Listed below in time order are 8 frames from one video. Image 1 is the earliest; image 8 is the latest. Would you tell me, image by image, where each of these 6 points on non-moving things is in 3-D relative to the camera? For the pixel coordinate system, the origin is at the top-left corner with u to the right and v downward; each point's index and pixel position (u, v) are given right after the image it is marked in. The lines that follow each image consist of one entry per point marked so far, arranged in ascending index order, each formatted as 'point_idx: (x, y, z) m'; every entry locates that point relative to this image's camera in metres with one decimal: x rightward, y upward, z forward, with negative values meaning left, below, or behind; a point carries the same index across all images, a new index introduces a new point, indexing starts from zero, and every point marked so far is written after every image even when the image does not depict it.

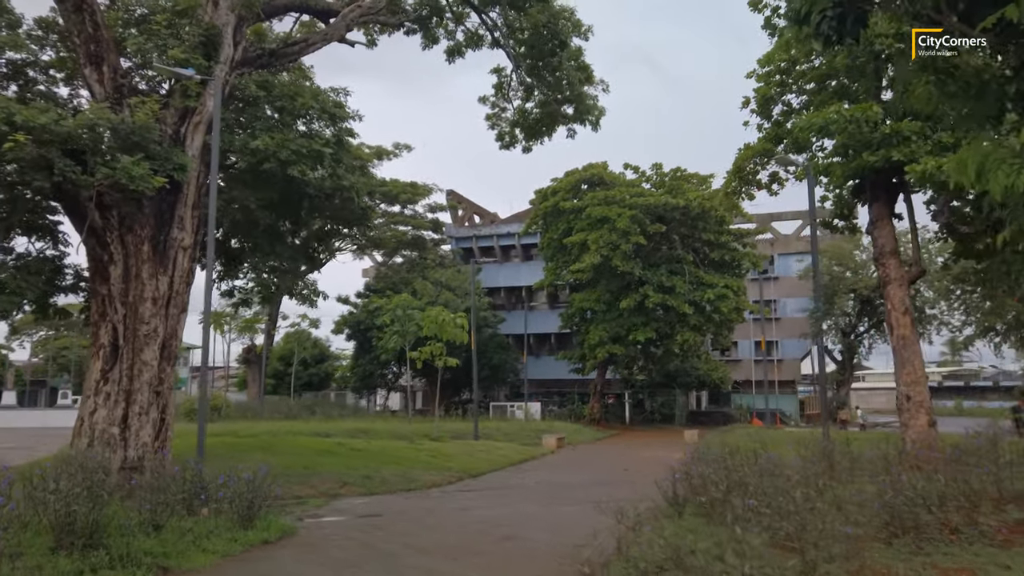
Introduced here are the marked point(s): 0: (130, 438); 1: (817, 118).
0: (-5.6, -2.2, +11.3) m
1: (+6.3, +3.5, +15.9) m
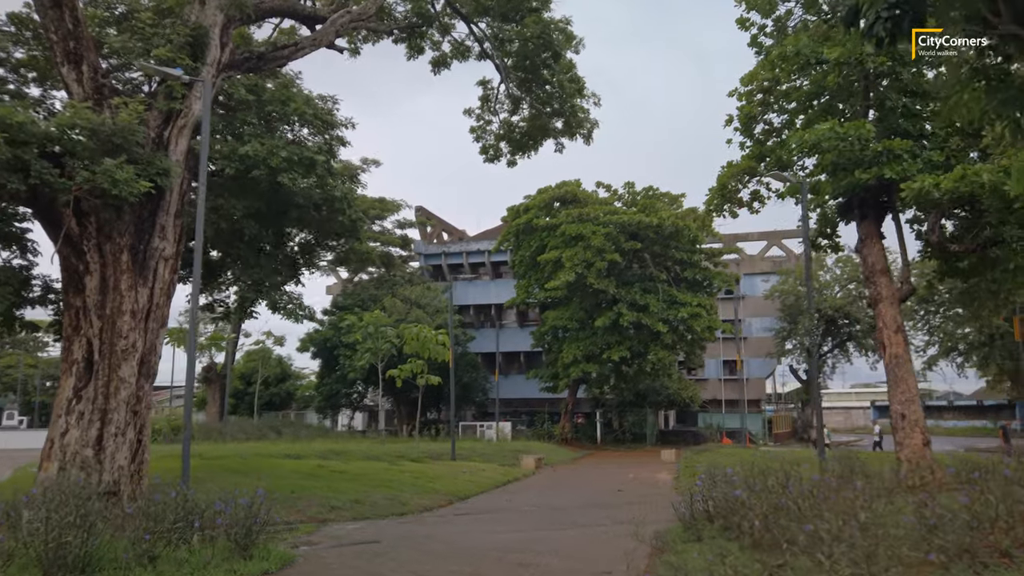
0: (-5.5, -2.4, +10.5) m
1: (+6.1, +3.1, +15.8) m
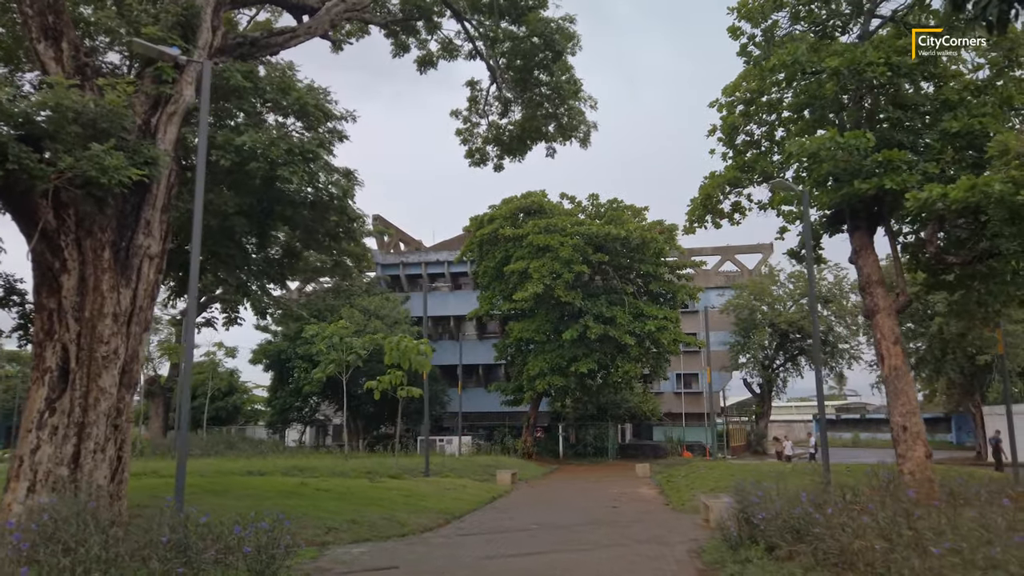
0: (-5.3, -2.4, +9.5) m
1: (+6.0, +2.9, +15.7) m
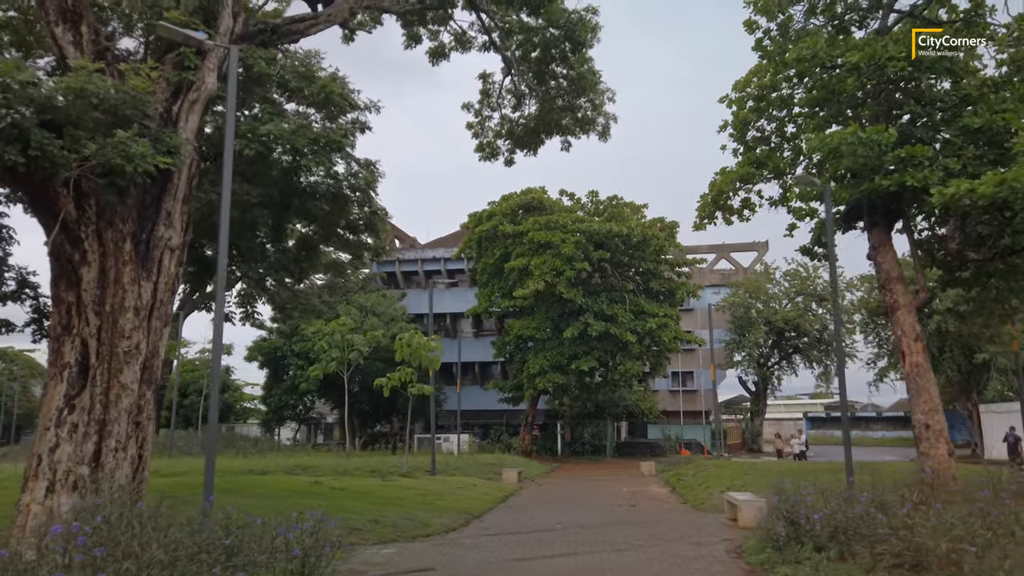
0: (-4.8, -2.3, +9.1) m
1: (+6.3, +3.0, +15.5) m
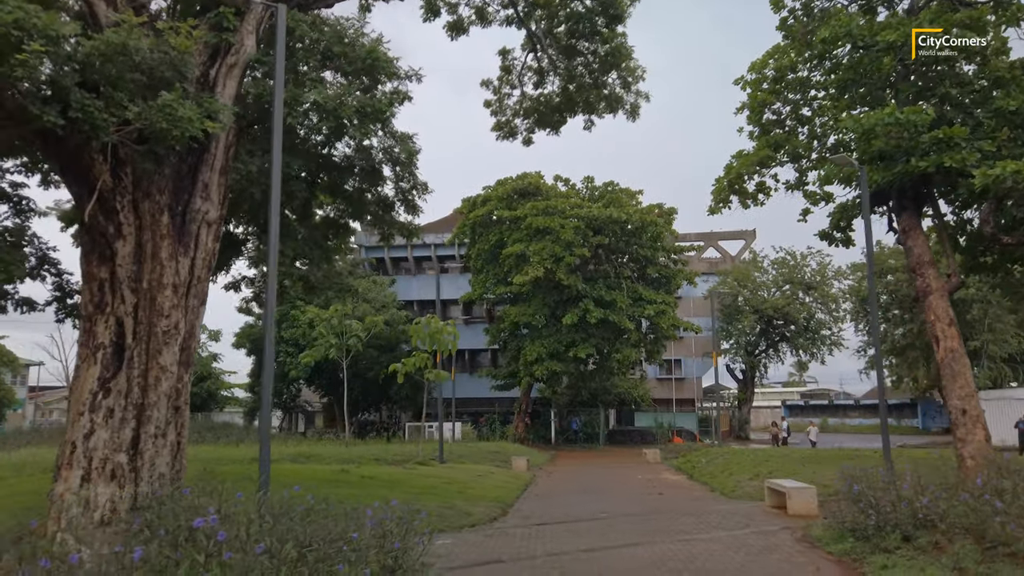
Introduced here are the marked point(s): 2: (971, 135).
0: (-4.1, -2.0, +8.5) m
1: (+6.9, +3.3, +15.2) m
2: (+9.1, +3.0, +15.4) m
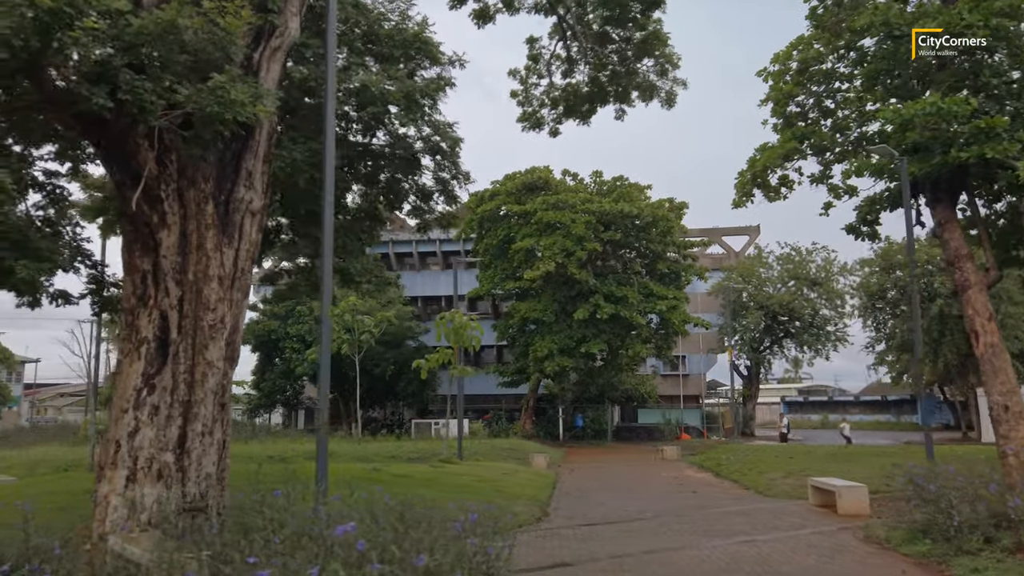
0: (-3.4, -1.9, +8.2) m
1: (+7.5, +3.4, +14.9) m
2: (+9.7, +3.1, +15.2) m
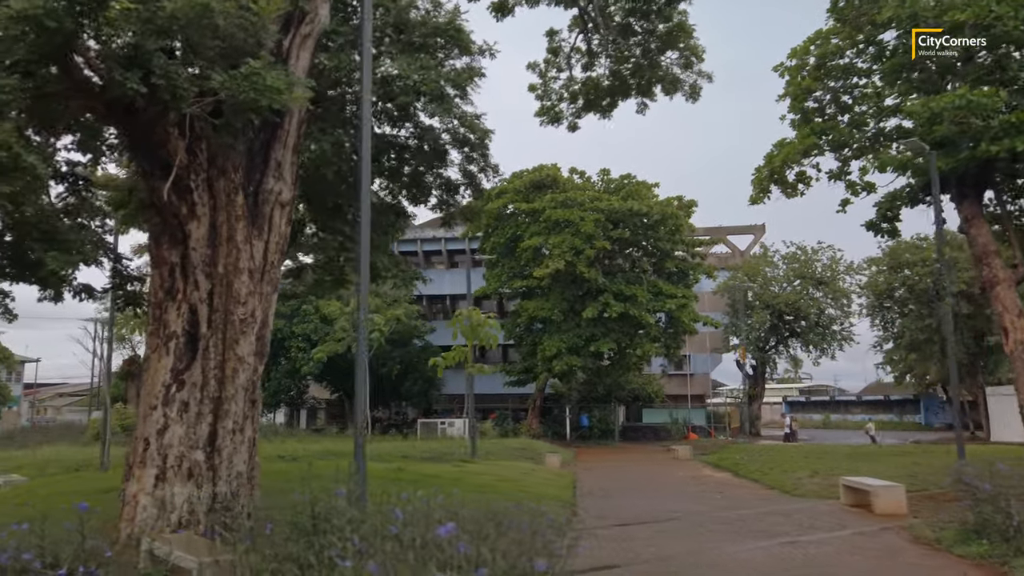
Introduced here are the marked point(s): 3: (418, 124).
0: (-3.0, -1.8, +7.9) m
1: (+7.9, +3.5, +14.7) m
2: (+10.1, +3.2, +14.9) m
3: (-1.3, +2.3, +10.9) m
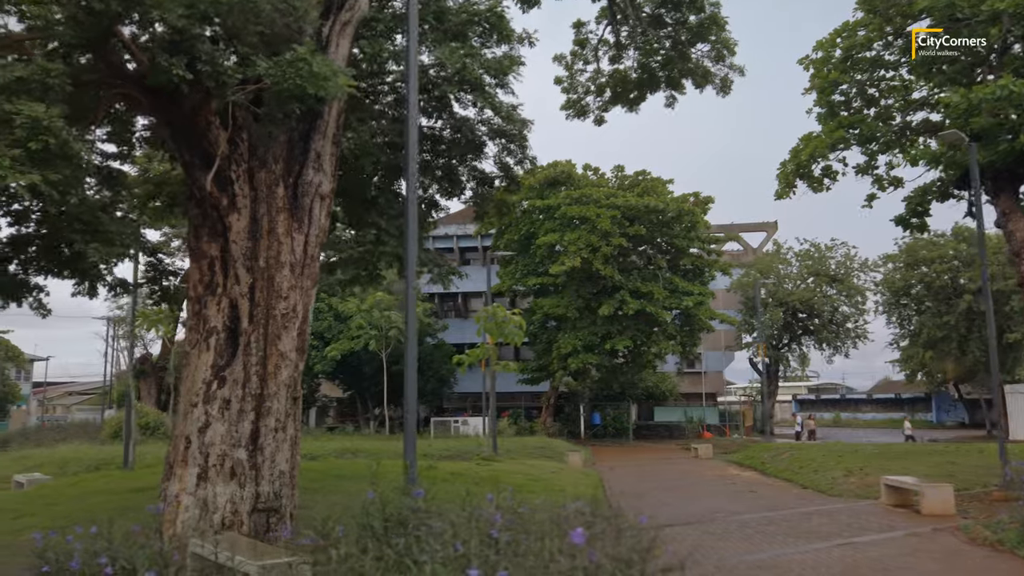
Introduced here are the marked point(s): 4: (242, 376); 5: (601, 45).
0: (-2.5, -1.8, +7.7) m
1: (+8.5, +3.6, +14.4) m
2: (+10.6, +3.3, +14.6) m
3: (-0.8, +2.4, +10.7) m
4: (-2.7, -0.9, +7.7) m
5: (+1.8, +5.0, +16.1) m
